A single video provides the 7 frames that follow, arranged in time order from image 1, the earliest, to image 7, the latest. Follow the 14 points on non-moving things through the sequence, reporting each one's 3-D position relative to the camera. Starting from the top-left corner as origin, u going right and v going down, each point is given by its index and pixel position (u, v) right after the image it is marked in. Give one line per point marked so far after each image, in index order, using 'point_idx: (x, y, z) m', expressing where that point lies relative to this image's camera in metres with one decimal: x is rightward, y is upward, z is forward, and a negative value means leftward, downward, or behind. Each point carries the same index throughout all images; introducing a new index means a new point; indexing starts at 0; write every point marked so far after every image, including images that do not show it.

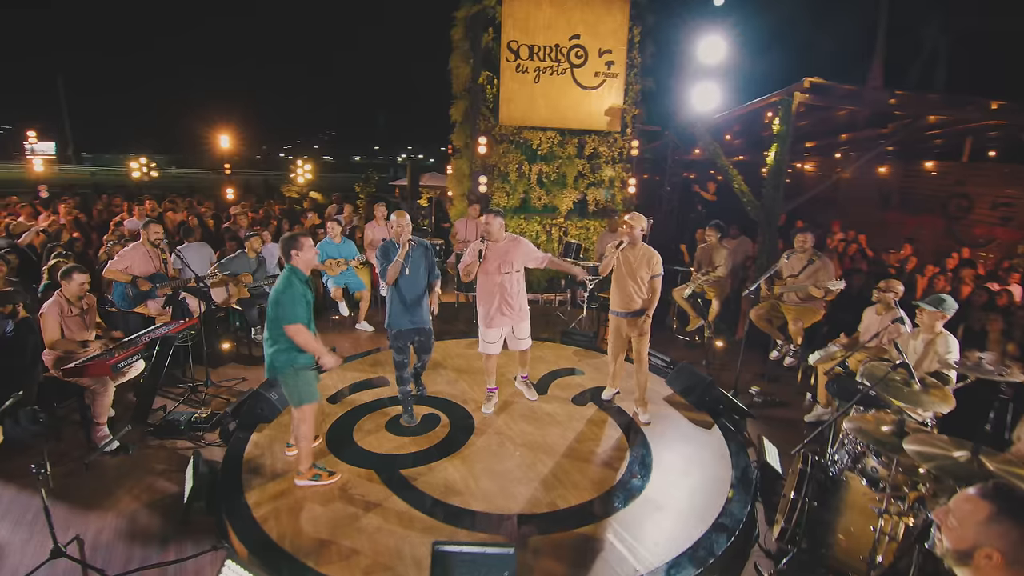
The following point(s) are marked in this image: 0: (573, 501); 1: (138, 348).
0: (+0.5, -1.8, +4.3) m
1: (-3.8, -0.6, +5.1) m
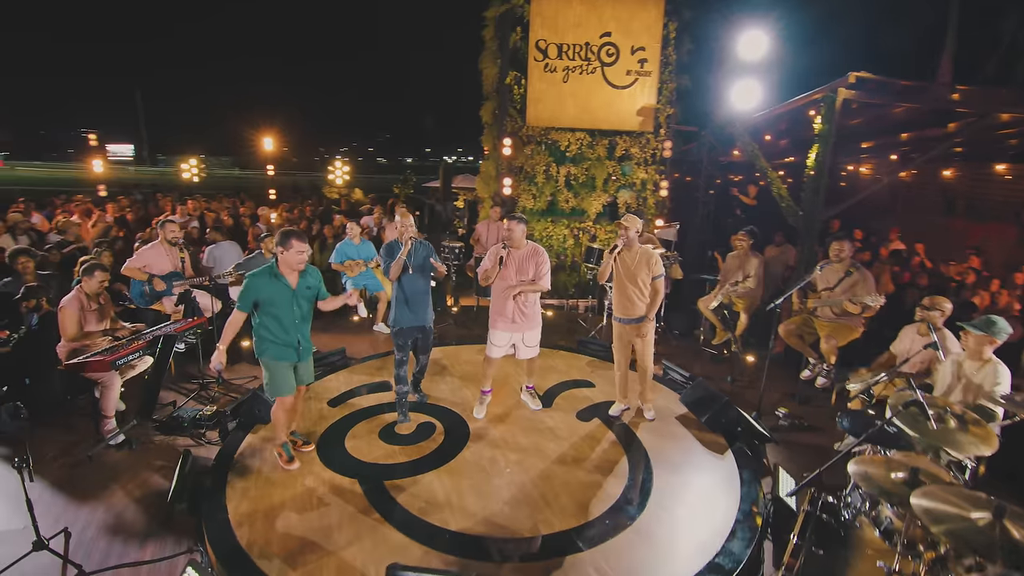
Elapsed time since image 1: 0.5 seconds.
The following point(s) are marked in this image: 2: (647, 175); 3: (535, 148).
0: (+0.3, -1.9, +4.0) m
1: (-3.8, -0.6, +5.2) m
2: (+3.0, +2.5, +11.1) m
3: (+0.5, +3.0, +10.8) m
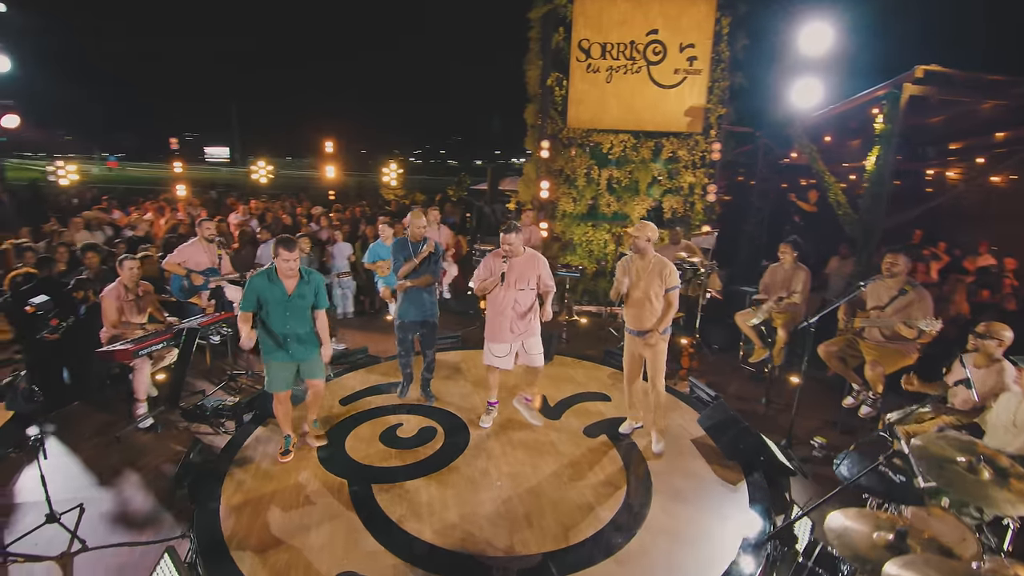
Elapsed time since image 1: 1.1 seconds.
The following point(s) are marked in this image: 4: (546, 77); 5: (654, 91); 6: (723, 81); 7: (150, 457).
0: (+0.2, -1.9, +3.8) m
1: (-3.8, -0.5, +5.5) m
2: (+3.8, +2.3, +10.6) m
3: (+1.3, +2.8, +10.6) m
4: (+0.7, +4.3, +10.3) m
5: (+2.8, +3.9, +10.0) m
6: (+4.1, +4.0, +9.9) m
7: (-3.7, -1.7, +5.1) m
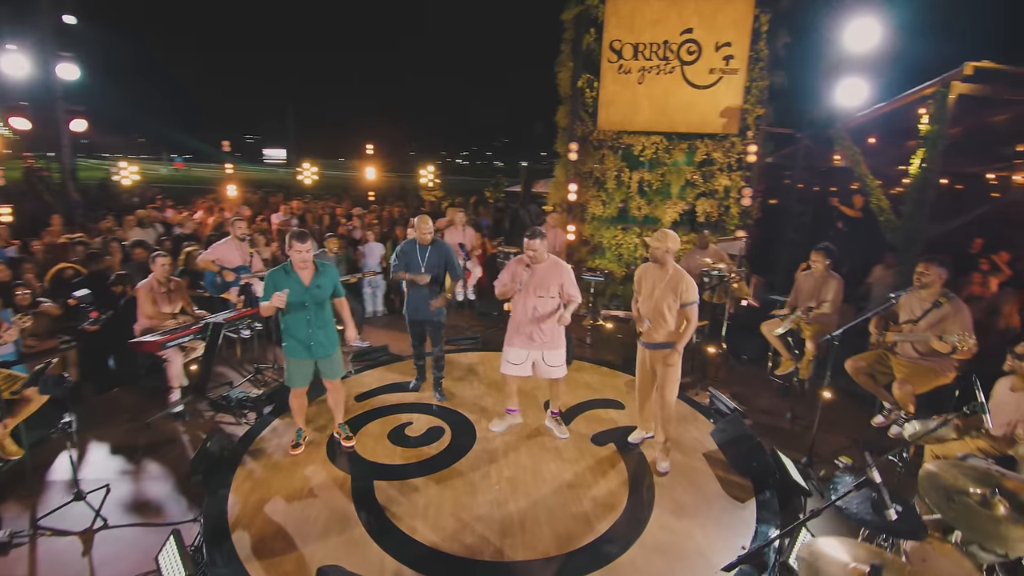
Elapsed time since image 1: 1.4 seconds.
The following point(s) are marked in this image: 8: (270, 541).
0: (+0.1, -2.0, +3.8) m
1: (-3.6, -0.5, +5.8) m
2: (+4.4, +2.1, +10.2) m
3: (+1.9, +2.8, +10.4) m
4: (+1.3, +4.2, +10.2) m
5: (+3.4, +3.7, +9.7) m
6: (+4.7, +3.9, +9.6) m
7: (-3.6, -1.7, +5.4) m
8: (-1.8, -1.9, +3.9) m
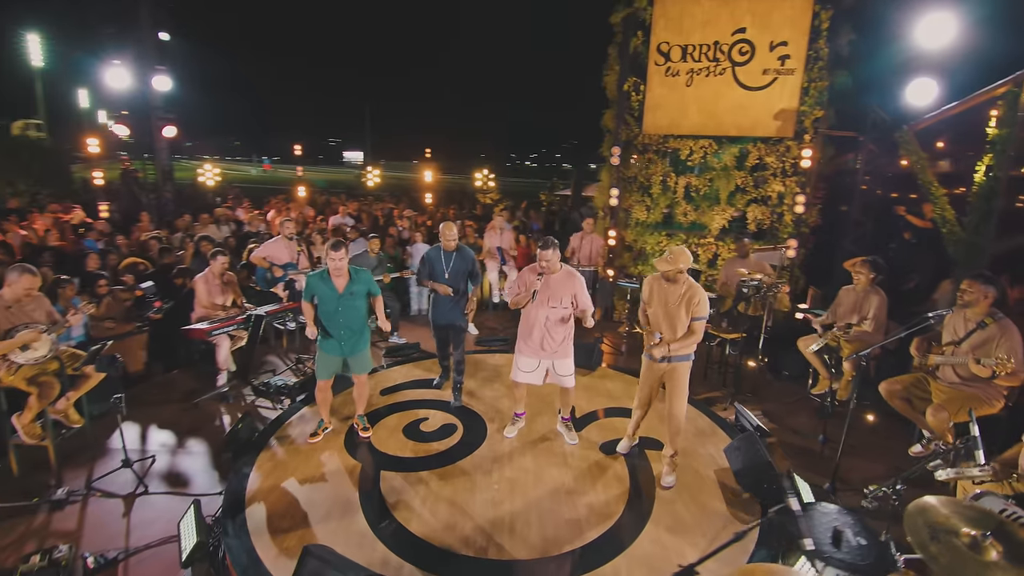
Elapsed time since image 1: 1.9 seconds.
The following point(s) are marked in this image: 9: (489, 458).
0: (0.0, -2.0, +3.9) m
1: (-3.4, -0.4, +6.3) m
2: (+5.2, +1.9, +9.7) m
3: (+2.8, +2.6, +10.2) m
4: (+2.2, +4.1, +10.1) m
5: (+4.2, +3.6, +9.3) m
6: (+5.5, +3.7, +9.0) m
7: (-3.5, -1.6, +6.0) m
8: (-1.9, -1.9, +4.2) m
9: (-0.2, -1.7, +5.1) m
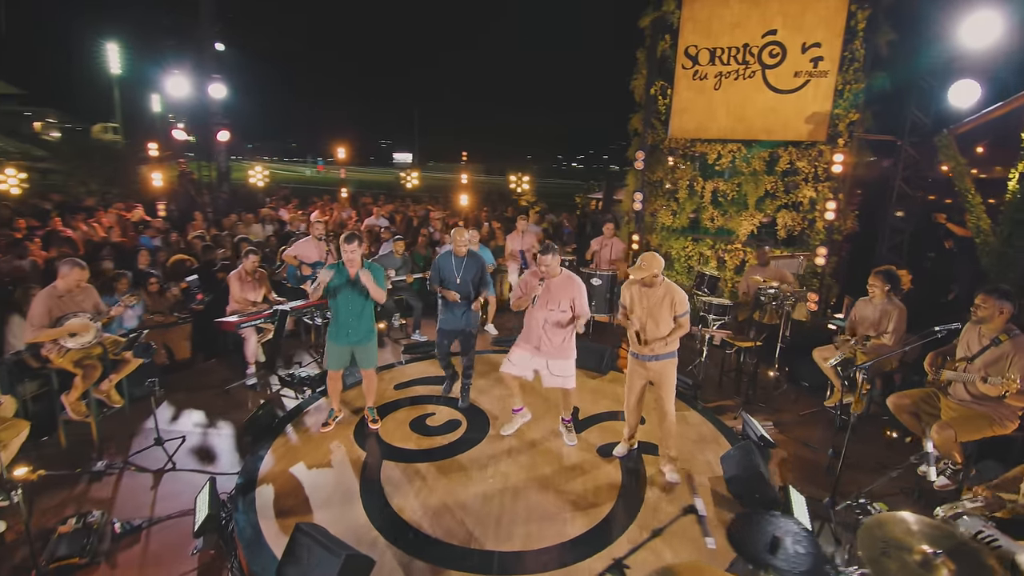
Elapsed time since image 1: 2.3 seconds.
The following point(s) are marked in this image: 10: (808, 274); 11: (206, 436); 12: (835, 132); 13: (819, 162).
0: (-0.2, -2.0, +4.0) m
1: (-3.3, -0.3, +6.8) m
2: (+5.6, +1.7, +9.4) m
3: (+3.3, +2.5, +10.1) m
4: (+2.7, +4.0, +10.0) m
5: (+4.6, +3.4, +9.1) m
6: (+5.9, +3.5, +8.7) m
7: (-3.4, -1.5, +6.4) m
8: (-2.0, -1.9, +4.5) m
9: (-0.3, -1.7, +5.3) m
10: (+5.5, +0.3, +9.4) m
11: (-3.5, -1.7, +5.8) m
12: (+5.7, +2.7, +9.0) m
13: (+5.6, +2.3, +9.2) m
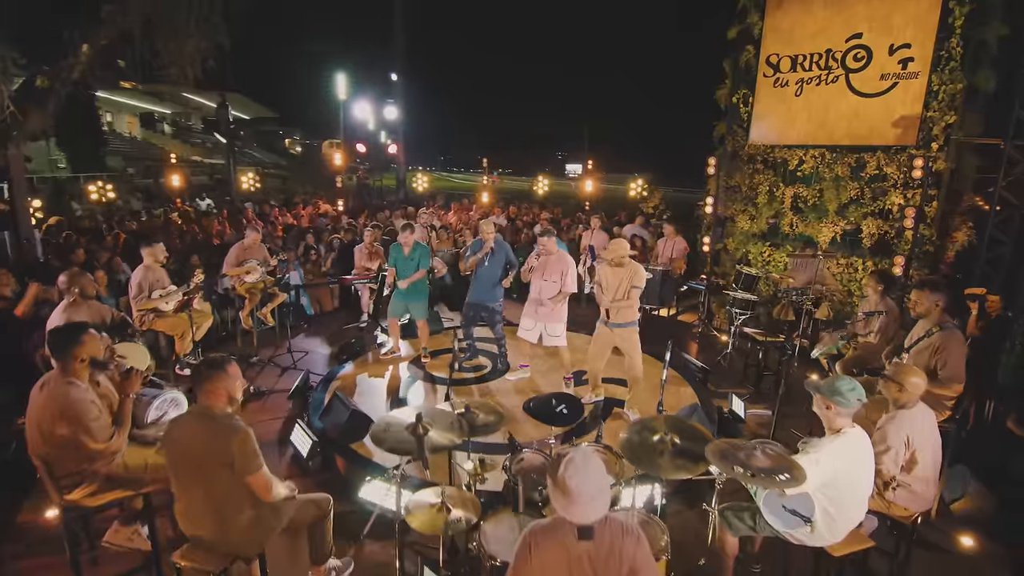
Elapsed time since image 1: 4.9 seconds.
0: (-0.6, -1.6, +5.6) m
1: (-2.6, +0.2, +9.2) m
2: (+6.9, +1.5, +8.9) m
3: (+5.0, +2.4, +10.3) m
4: (+4.5, +4.0, +10.4) m
5: (+6.0, +3.3, +9.0) m
6: (+7.1, +3.3, +8.1) m
7: (-2.9, -1.0, +8.9) m
8: (-2.2, -1.3, +6.6) m
9: (-0.2, -1.4, +6.8) m
10: (+6.7, +0.1, +9.0) m
11: (-3.1, -1.1, +8.3) m
12: (+6.9, +2.5, +8.5) m
13: (+6.8, +2.1, +8.7) m
